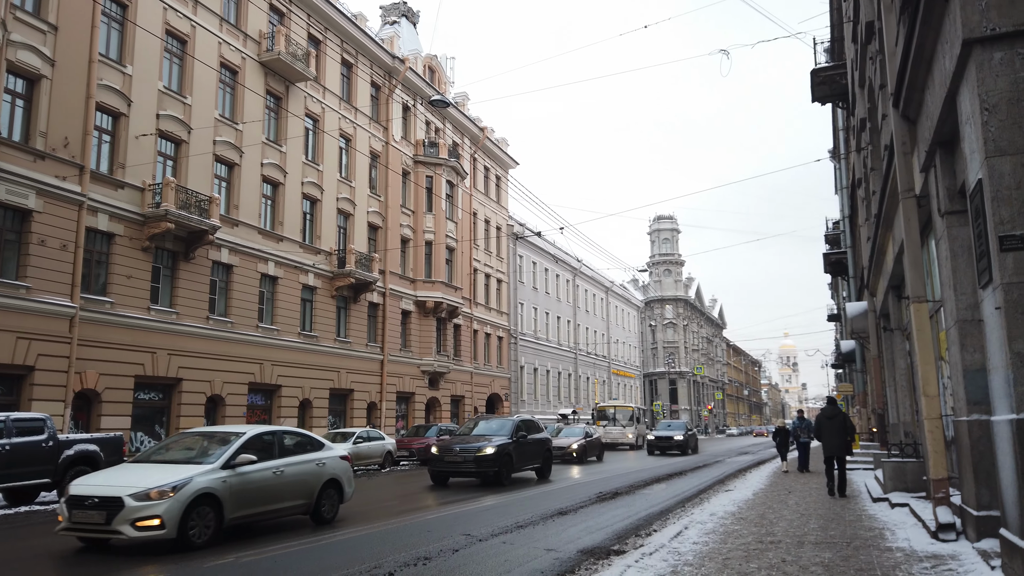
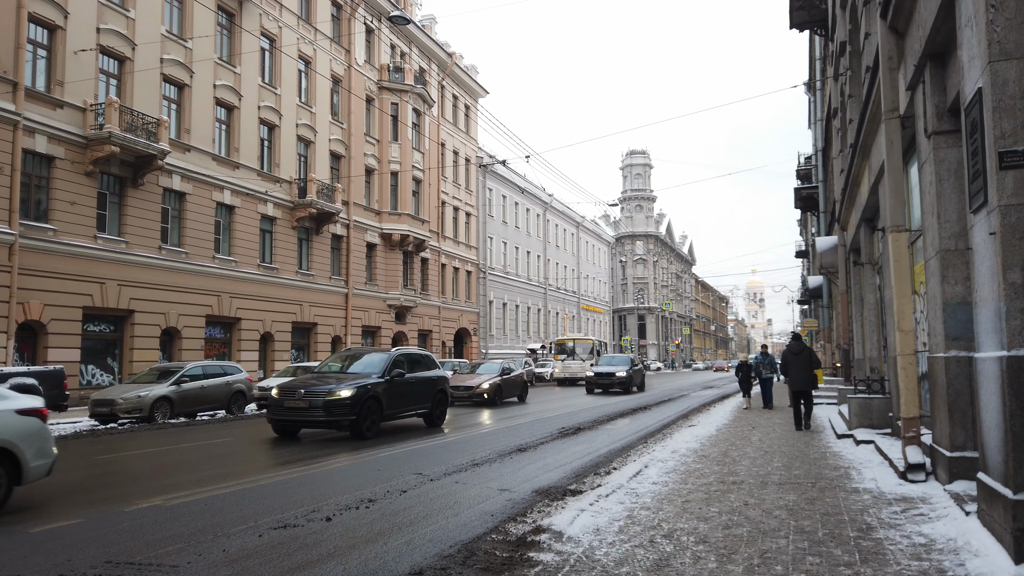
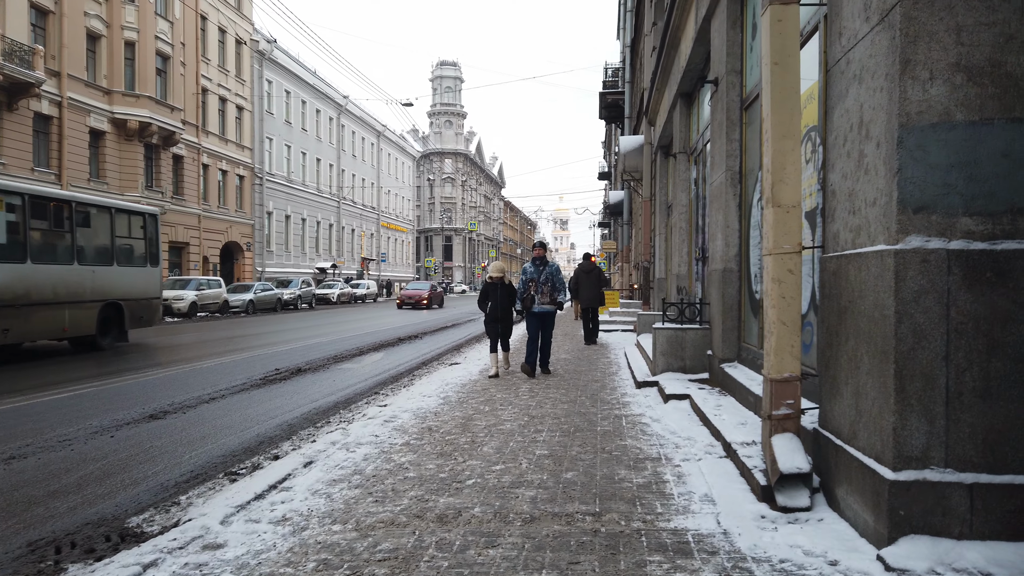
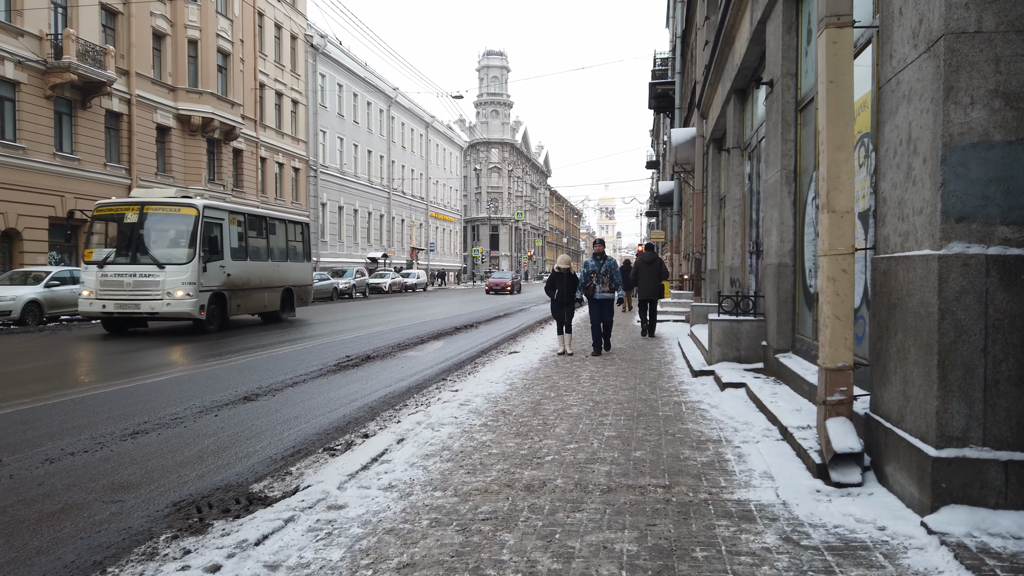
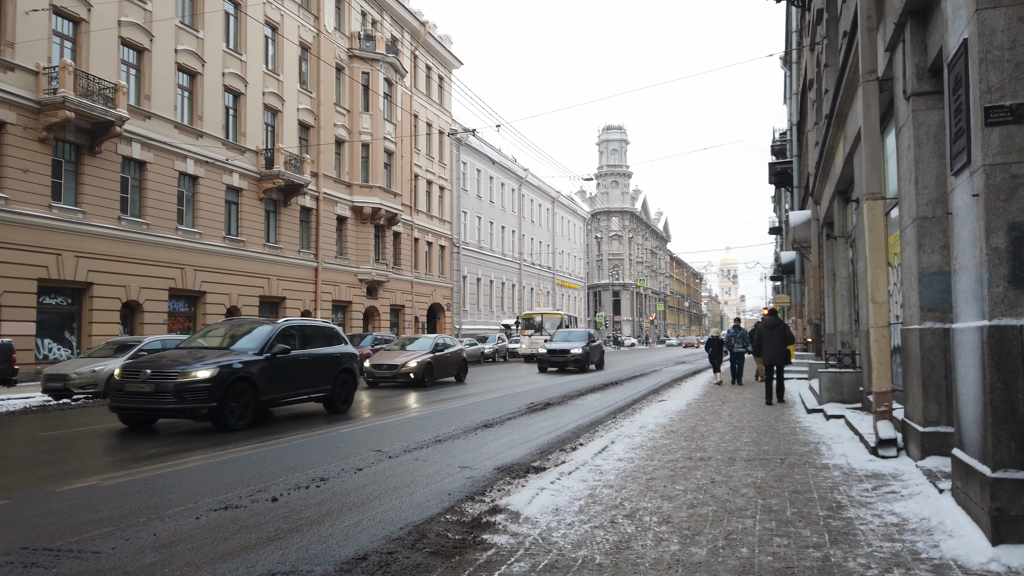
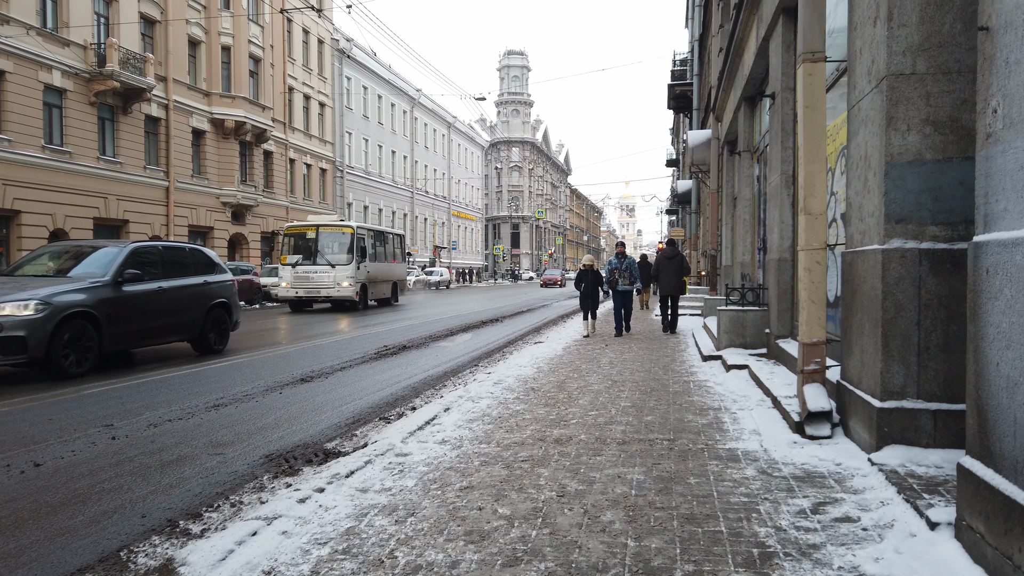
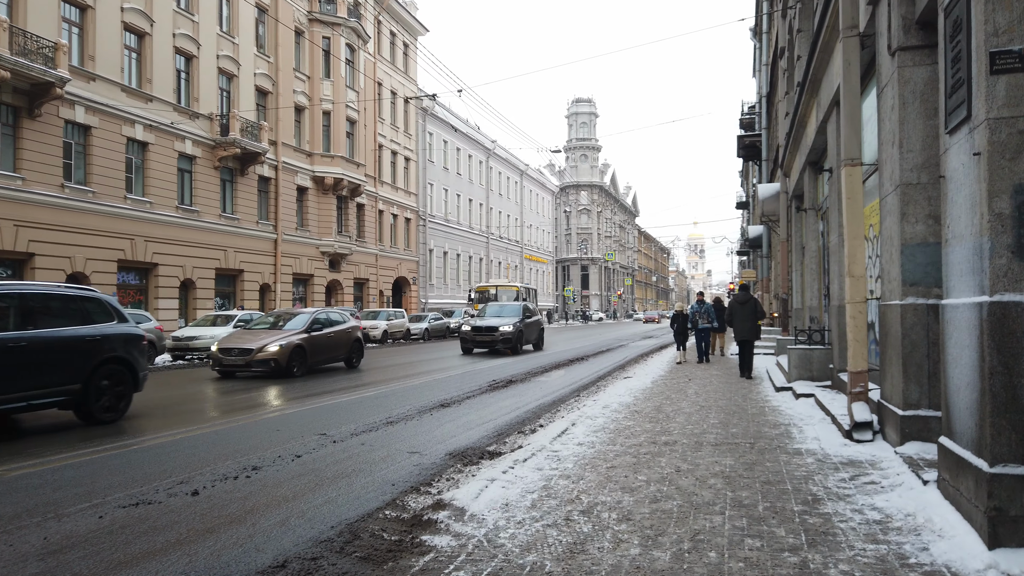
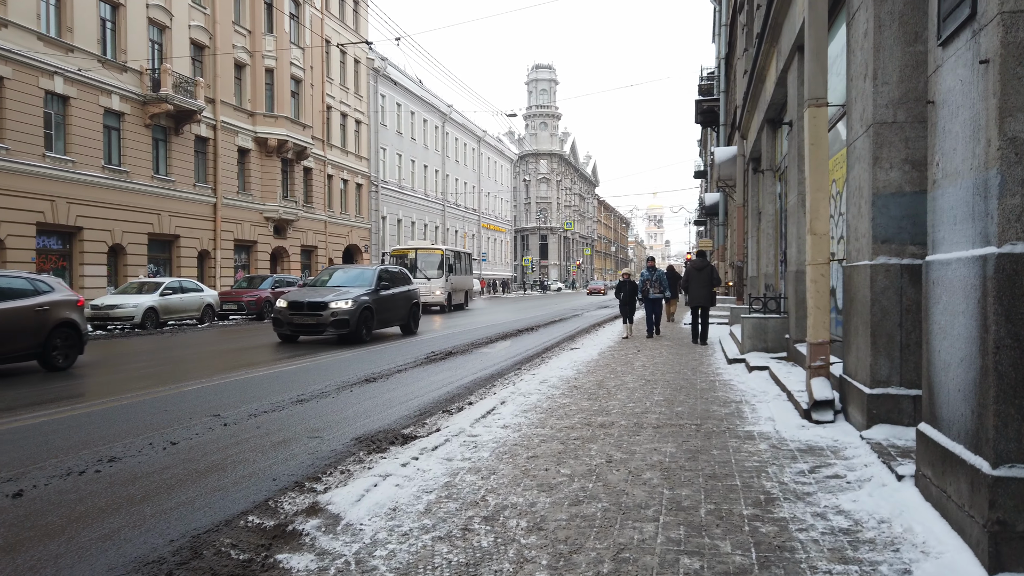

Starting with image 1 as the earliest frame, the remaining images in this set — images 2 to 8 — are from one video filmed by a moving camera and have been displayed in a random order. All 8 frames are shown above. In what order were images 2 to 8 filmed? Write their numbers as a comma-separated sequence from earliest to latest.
2, 5, 7, 8, 6, 4, 3
